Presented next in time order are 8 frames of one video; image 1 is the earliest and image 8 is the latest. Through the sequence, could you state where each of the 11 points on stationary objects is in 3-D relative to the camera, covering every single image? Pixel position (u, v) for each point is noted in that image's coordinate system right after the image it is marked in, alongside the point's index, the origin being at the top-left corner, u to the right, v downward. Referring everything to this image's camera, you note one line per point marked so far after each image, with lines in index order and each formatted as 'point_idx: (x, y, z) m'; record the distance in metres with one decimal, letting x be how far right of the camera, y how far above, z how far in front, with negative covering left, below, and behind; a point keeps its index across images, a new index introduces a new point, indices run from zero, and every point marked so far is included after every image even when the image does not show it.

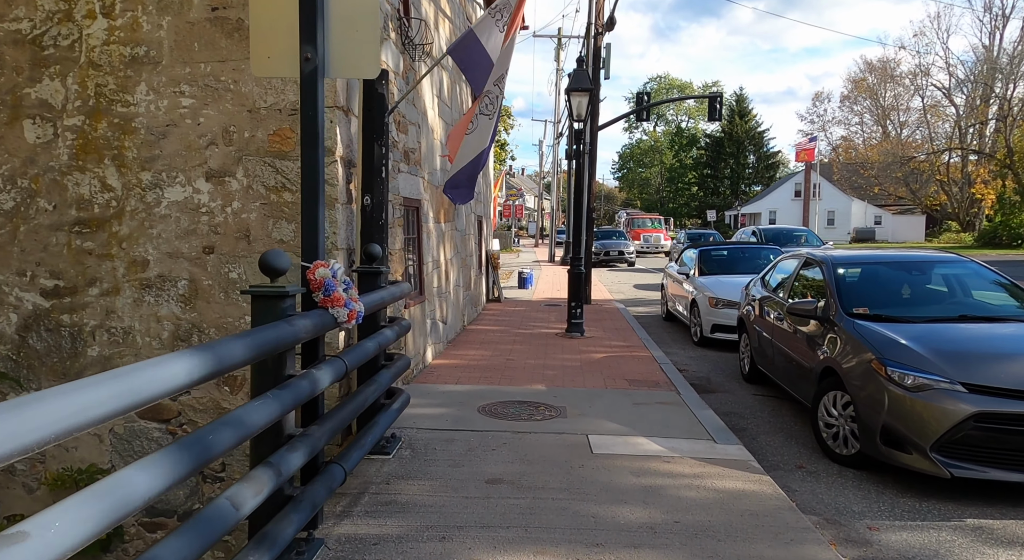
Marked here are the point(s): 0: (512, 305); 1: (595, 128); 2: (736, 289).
0: (0.0, -0.5, +15.4) m
1: (+1.6, +2.9, +15.0) m
2: (+3.0, -0.1, +10.6) m
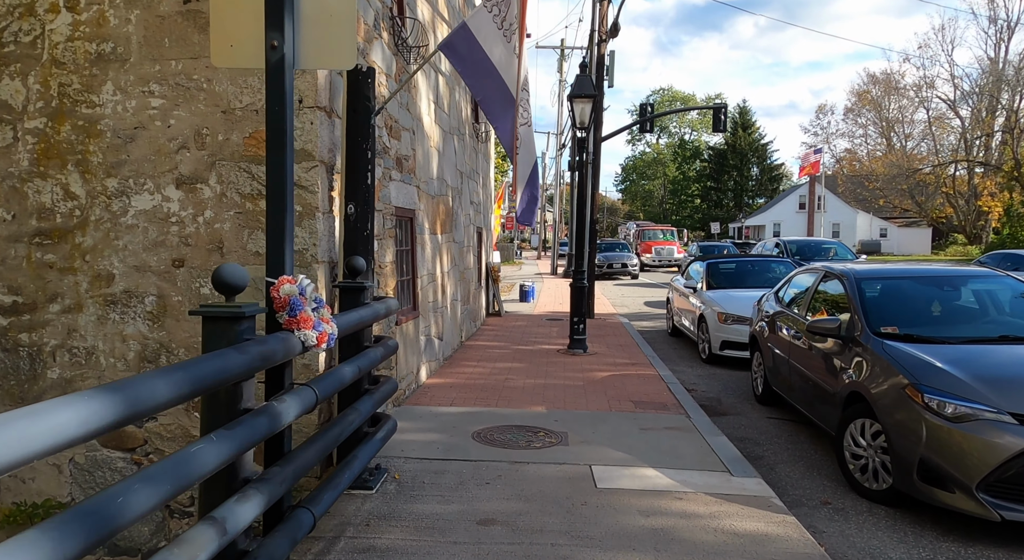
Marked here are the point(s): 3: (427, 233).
0: (0.0, -0.7, +14.9) m
1: (+1.6, +2.7, +14.6) m
2: (+3.0, -0.3, +10.1) m
3: (-1.0, +0.5, +9.0) m
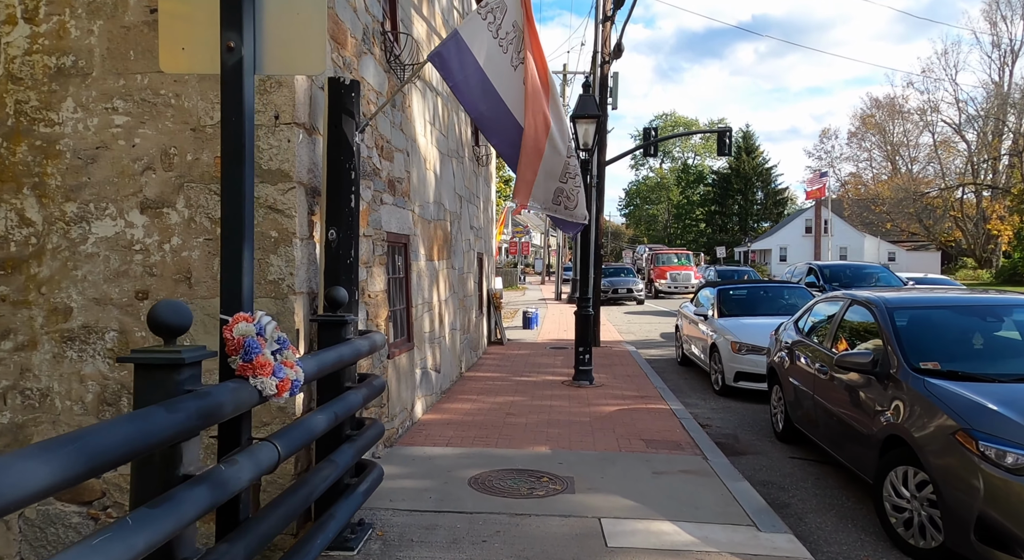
0: (+0.1, -1.2, +14.4) m
1: (+1.6, +2.2, +14.1) m
2: (+3.0, -0.6, +9.6) m
3: (-1.0, +0.2, +8.5) m
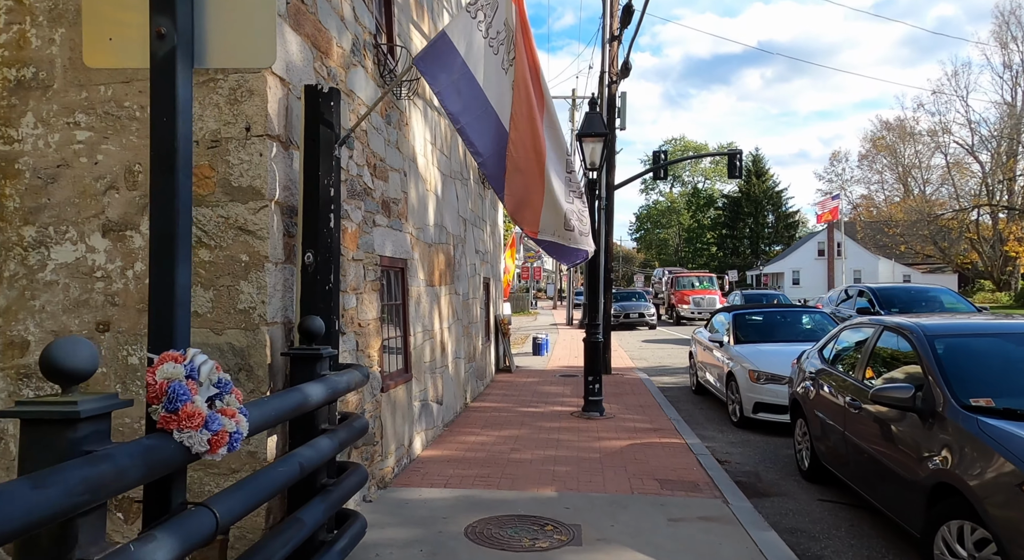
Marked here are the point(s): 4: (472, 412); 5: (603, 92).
0: (+0.2, -1.7, +13.9) m
1: (+1.7, +1.7, +13.7) m
2: (+3.1, -0.9, +9.1) m
3: (-0.9, -0.1, +8.1) m
4: (-0.5, -1.7, +10.1) m
5: (+1.6, +3.3, +13.9) m
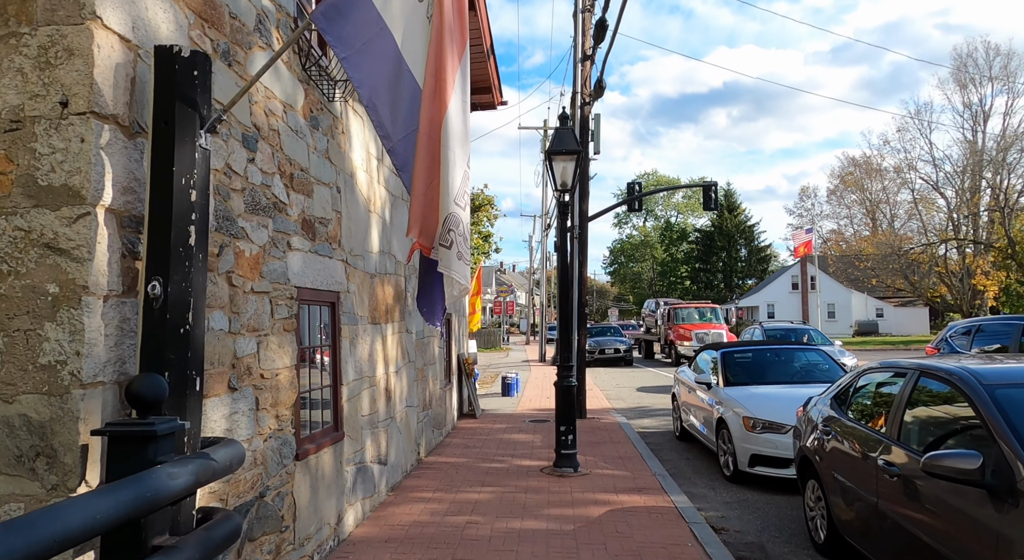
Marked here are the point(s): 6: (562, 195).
0: (-0.4, -2.3, +12.6) m
1: (+1.2, +1.2, +12.6) m
2: (+2.7, -1.3, +7.9) m
3: (-1.3, -0.4, +6.8) m
4: (-1.0, -2.1, +8.7) m
5: (+1.0, +2.8, +12.9) m
6: (+0.6, +1.0, +9.0) m
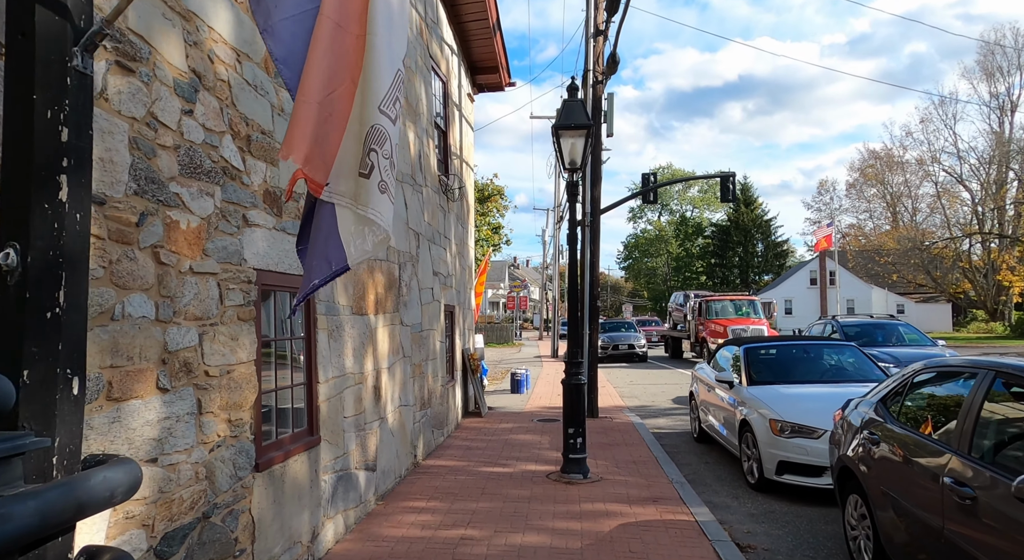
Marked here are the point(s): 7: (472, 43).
0: (-0.3, -2.1, +11.8) m
1: (+1.3, +1.3, +11.8) m
2: (+2.7, -1.2, +7.1) m
3: (-1.3, -0.3, +6.1) m
4: (-0.9, -2.0, +8.0) m
5: (+1.2, +2.9, +12.1) m
6: (+0.6, +1.1, +8.2) m
7: (-0.6, +3.8, +12.6) m
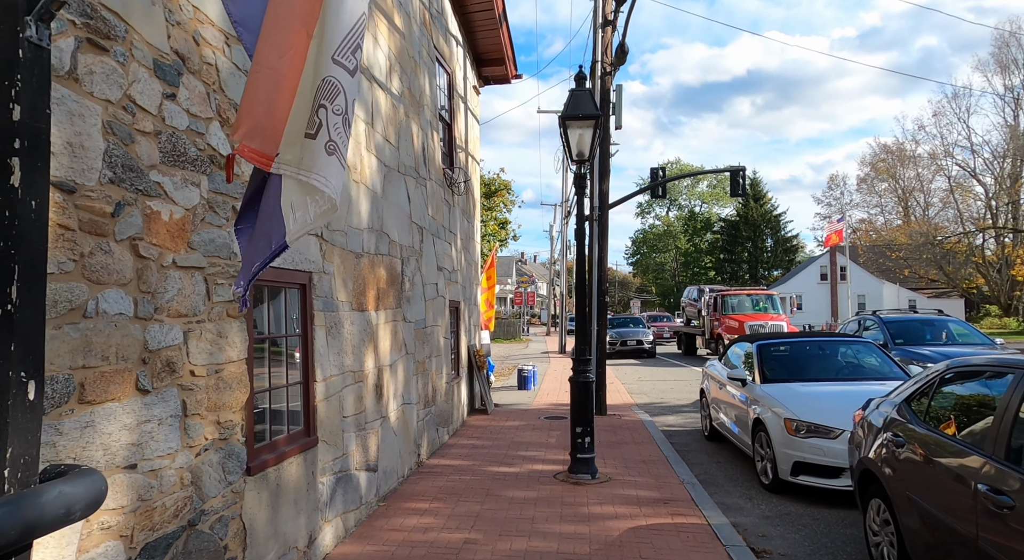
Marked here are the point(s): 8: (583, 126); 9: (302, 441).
0: (-0.2, -2.1, +11.6) m
1: (+1.4, +1.4, +11.6) m
2: (+2.8, -1.1, +6.9) m
3: (-1.3, -0.2, +5.9) m
4: (-0.9, -1.9, +7.8) m
5: (+1.2, +3.0, +11.9) m
6: (+0.7, +1.1, +8.0) m
7: (-0.5, +3.9, +12.4) m
8: (+0.7, +1.5, +7.7) m
9: (-1.3, -1.0, +4.9) m
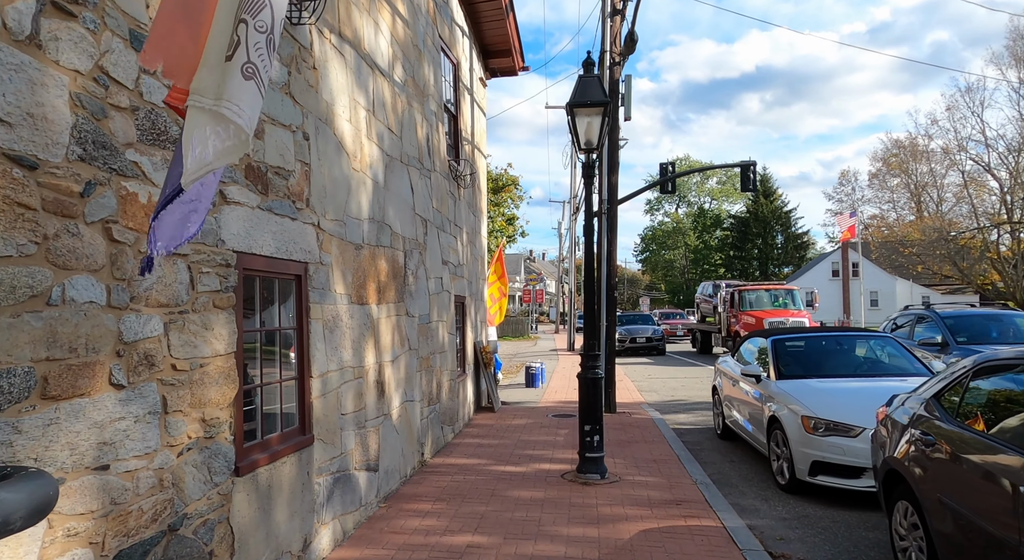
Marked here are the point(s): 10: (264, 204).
0: (-0.1, -2.0, +11.4) m
1: (+1.5, +1.5, +11.3) m
2: (+2.8, -1.0, +6.6) m
3: (-1.2, -0.2, +5.6) m
4: (-0.8, -1.9, +7.6) m
5: (+1.3, +3.1, +11.6) m
6: (+0.7, +1.2, +7.7) m
7: (-0.4, +4.0, +12.1) m
8: (+0.8, +1.6, +7.5) m
9: (-1.3, -1.0, +4.7) m
10: (-1.3, +0.4, +4.3) m
